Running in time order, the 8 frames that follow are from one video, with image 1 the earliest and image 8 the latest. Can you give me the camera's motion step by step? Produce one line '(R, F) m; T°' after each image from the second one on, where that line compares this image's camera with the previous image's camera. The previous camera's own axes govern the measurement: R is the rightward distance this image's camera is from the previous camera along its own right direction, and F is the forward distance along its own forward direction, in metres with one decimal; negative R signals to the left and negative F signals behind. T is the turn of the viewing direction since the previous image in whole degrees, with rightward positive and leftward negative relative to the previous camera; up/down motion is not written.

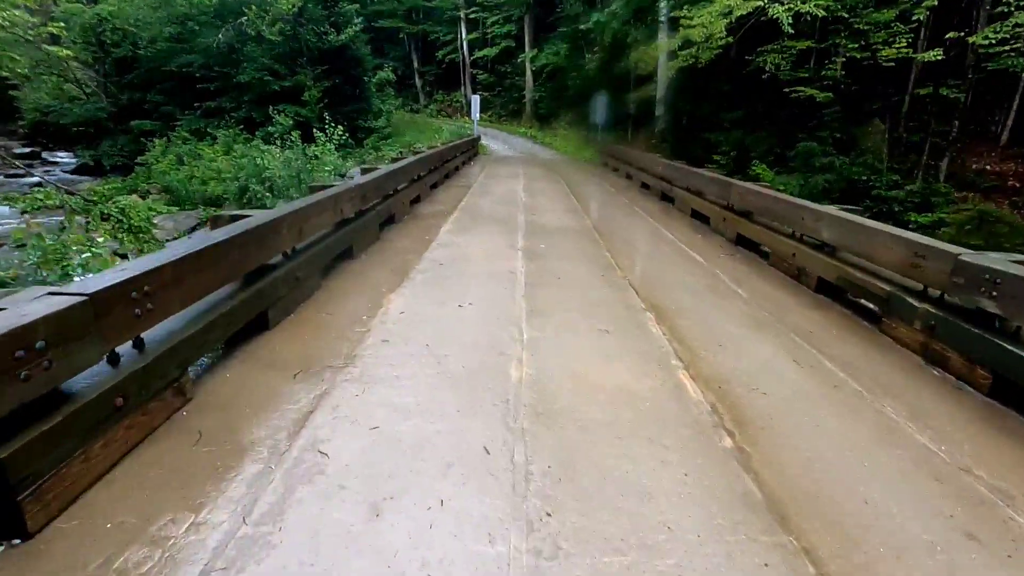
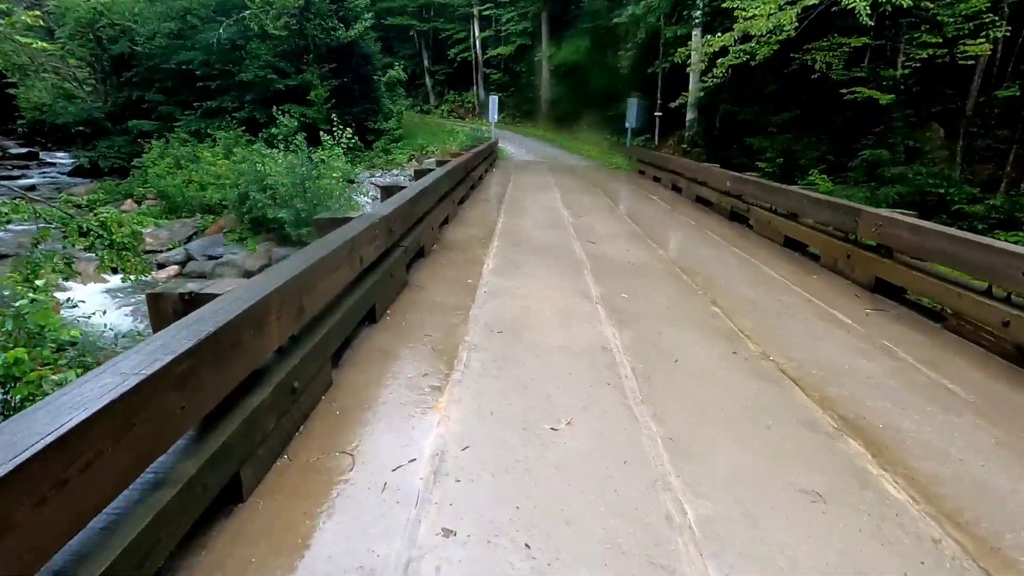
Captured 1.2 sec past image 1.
(-0.3, +0.9) m; 0°
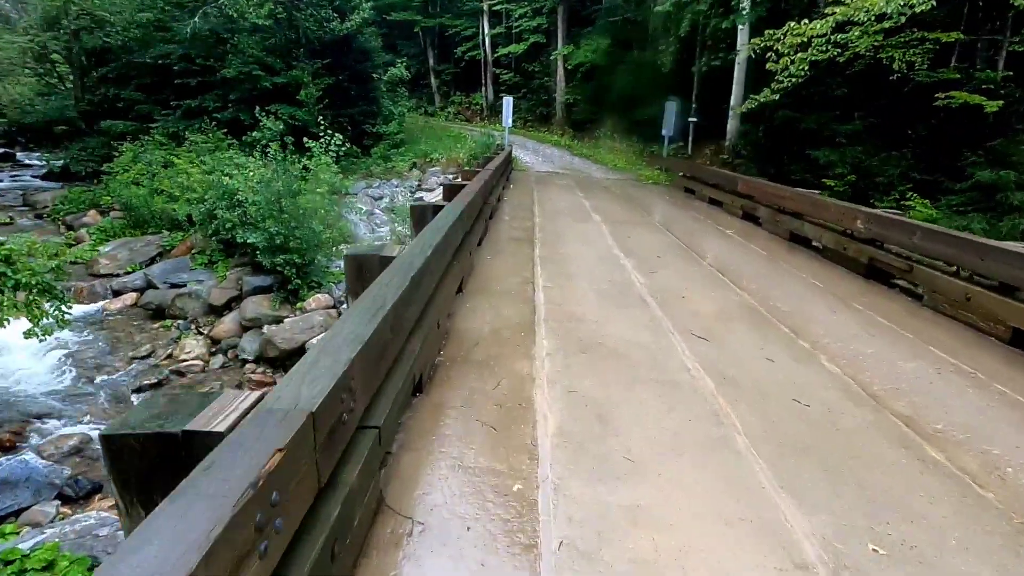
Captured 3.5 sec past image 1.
(-0.2, +1.5) m; 0°
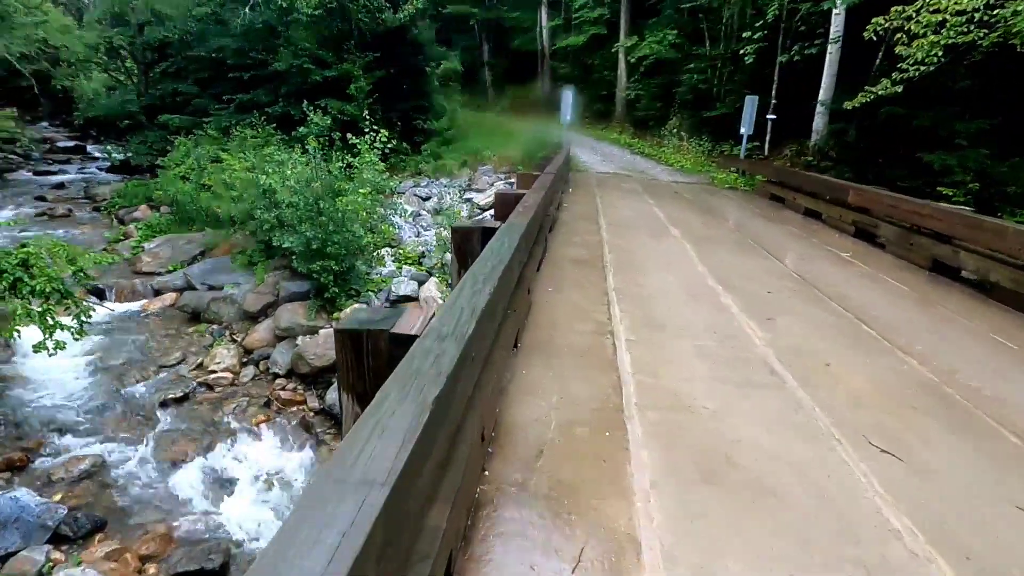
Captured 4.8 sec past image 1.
(-0.1, +0.7) m; -5°
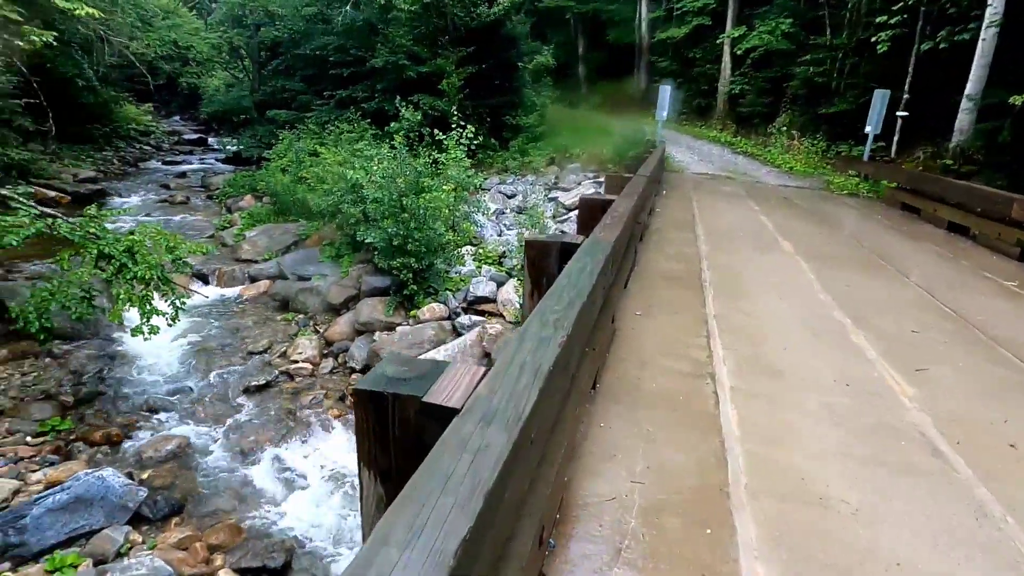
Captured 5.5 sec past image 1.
(0.0, +0.3) m; -9°
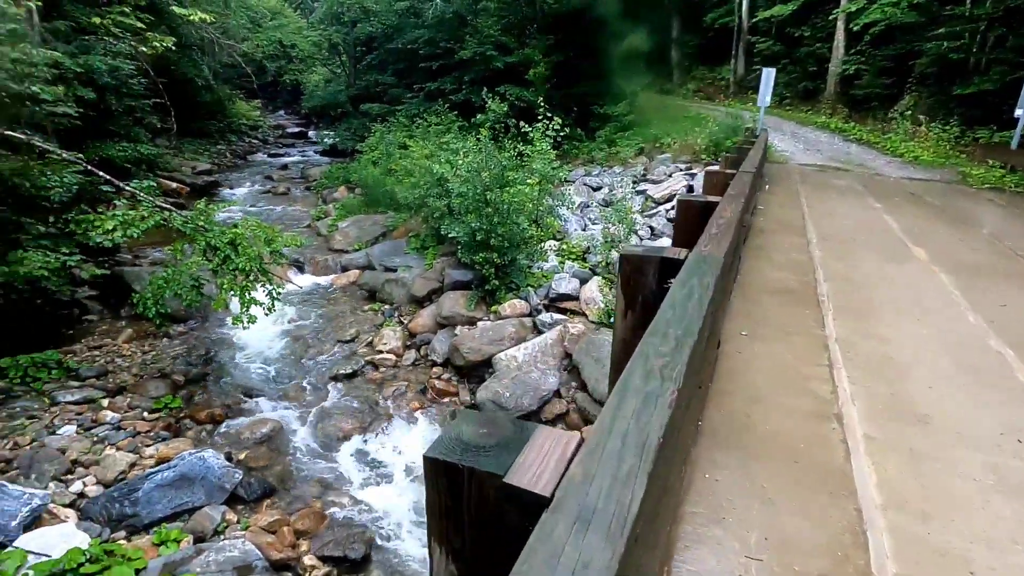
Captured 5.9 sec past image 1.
(0.0, +0.2) m; -9°
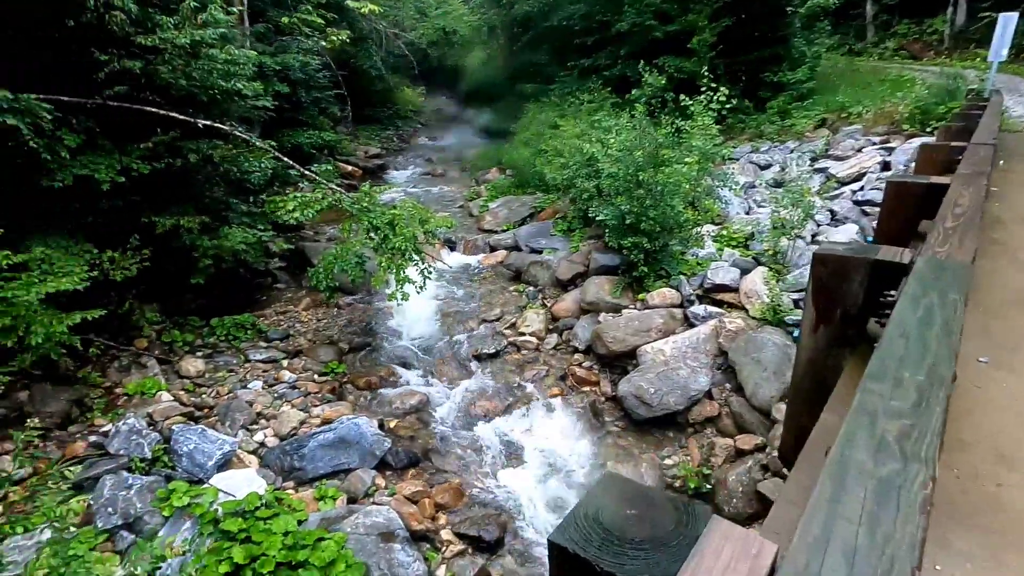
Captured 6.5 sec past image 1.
(0.0, +0.2) m; -15°
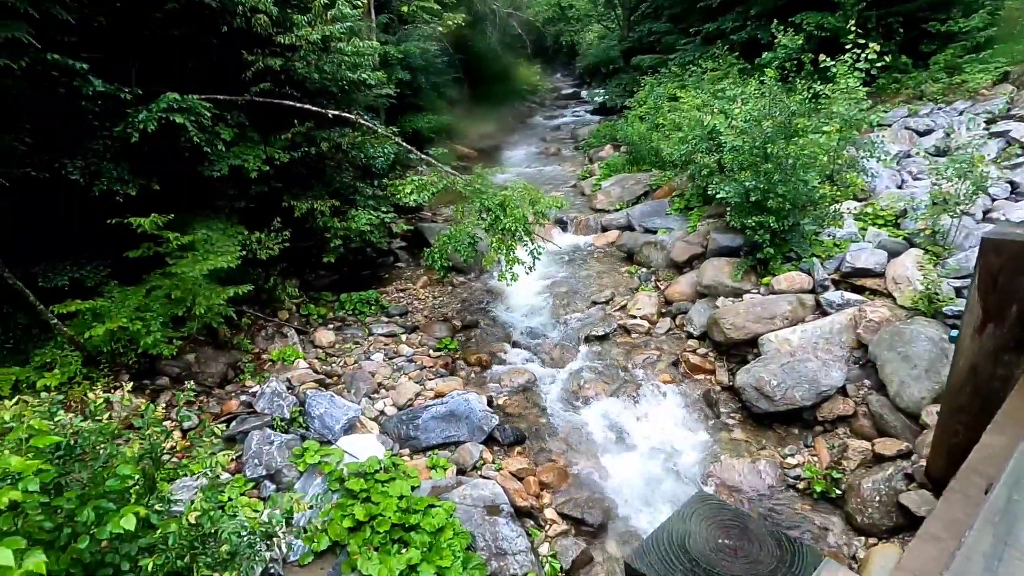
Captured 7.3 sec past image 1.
(0.0, 0.0) m; -12°
